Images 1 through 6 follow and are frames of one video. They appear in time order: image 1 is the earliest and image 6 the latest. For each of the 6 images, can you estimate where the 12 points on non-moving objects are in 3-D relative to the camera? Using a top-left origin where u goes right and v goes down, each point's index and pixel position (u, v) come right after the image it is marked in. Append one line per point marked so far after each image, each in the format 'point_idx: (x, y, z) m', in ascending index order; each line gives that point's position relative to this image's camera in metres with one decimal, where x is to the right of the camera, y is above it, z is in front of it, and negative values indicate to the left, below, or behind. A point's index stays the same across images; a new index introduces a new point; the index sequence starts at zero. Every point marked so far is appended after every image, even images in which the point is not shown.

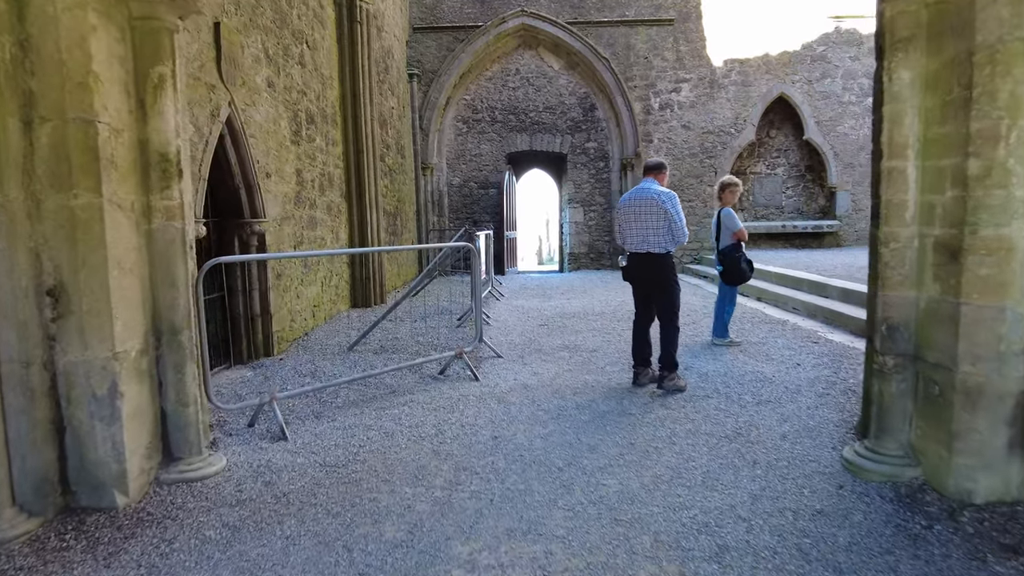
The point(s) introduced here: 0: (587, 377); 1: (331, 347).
0: (+0.4, -0.5, +3.8) m
1: (-1.4, -0.5, +4.9) m
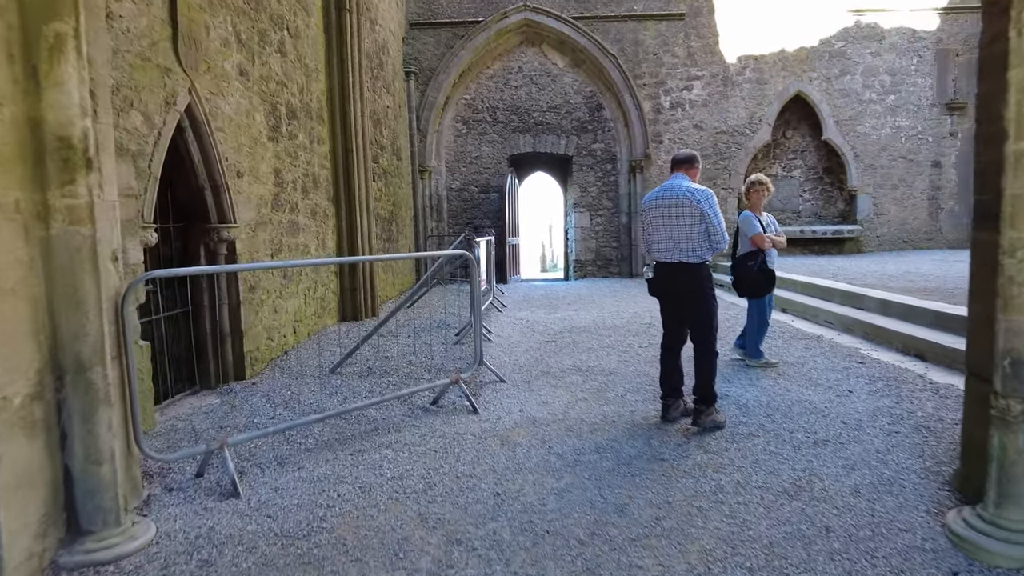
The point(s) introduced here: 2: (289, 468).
0: (+0.5, -0.6, +3.2) m
1: (-1.4, -0.6, +4.3) m
2: (-0.9, -0.7, +2.5) m
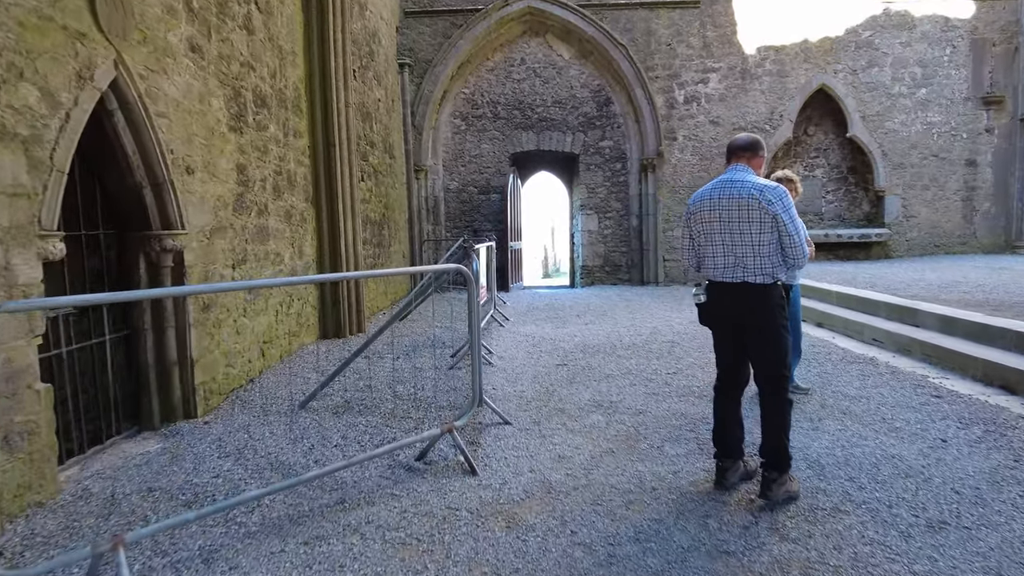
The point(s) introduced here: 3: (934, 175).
0: (+0.5, -0.7, +2.5) m
1: (-1.3, -0.7, +3.6) m
2: (-0.9, -0.8, +1.8) m
3: (+6.2, +1.6, +9.3) m
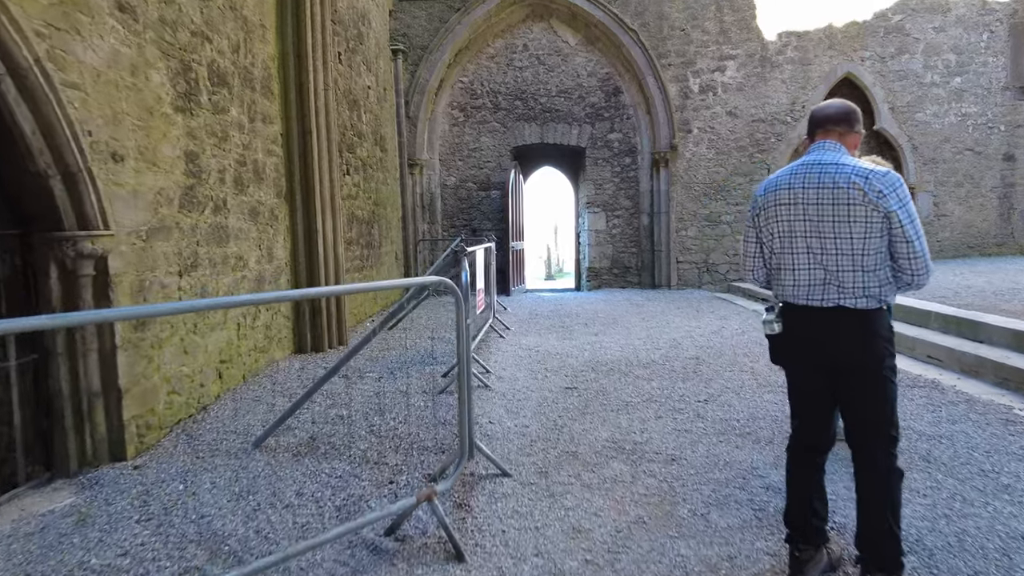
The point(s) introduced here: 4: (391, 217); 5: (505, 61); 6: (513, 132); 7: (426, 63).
0: (+0.5, -0.8, +1.9) m
1: (-1.3, -0.7, +3.0) m
2: (-0.9, -0.9, +1.2) m
3: (+6.2, +1.6, +8.6) m
4: (-1.5, +0.8, +7.6) m
5: (-0.1, +3.1, +8.7) m
6: (0.0, +2.1, +8.8) m
7: (-1.1, +3.0, +8.4) m
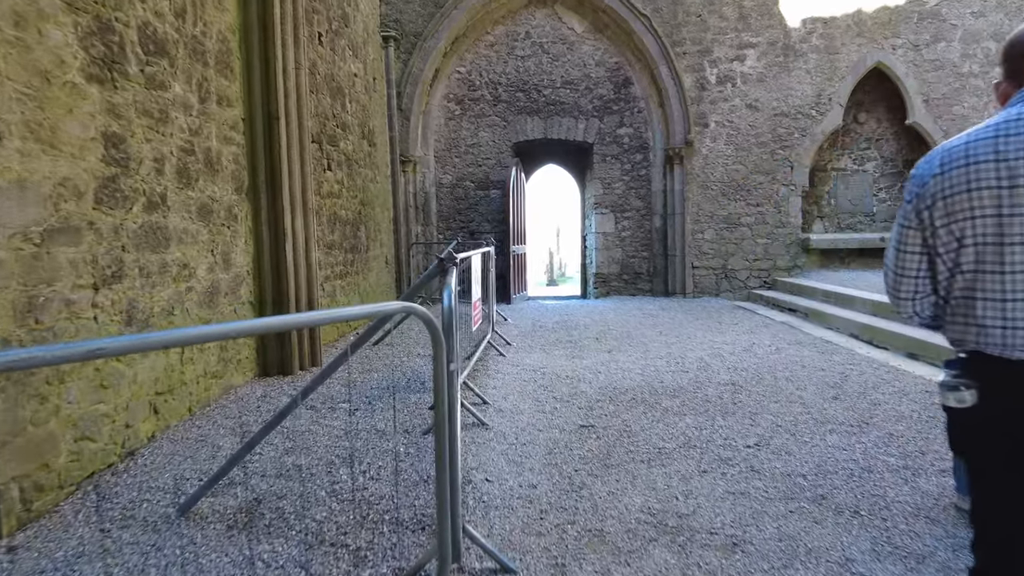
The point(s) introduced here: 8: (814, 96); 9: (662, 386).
0: (+0.5, -0.8, +1.2) m
1: (-1.3, -0.8, +2.3) m
2: (-0.9, -0.9, +0.5) m
3: (+6.2, +1.5, +7.9) m
4: (-1.4, +0.8, +6.9) m
5: (-0.1, +3.0, +8.1) m
6: (0.0, +2.1, +8.1) m
7: (-1.1, +2.9, +7.7) m
8: (+3.7, +2.4, +7.8) m
9: (+0.9, -0.6, +3.7) m
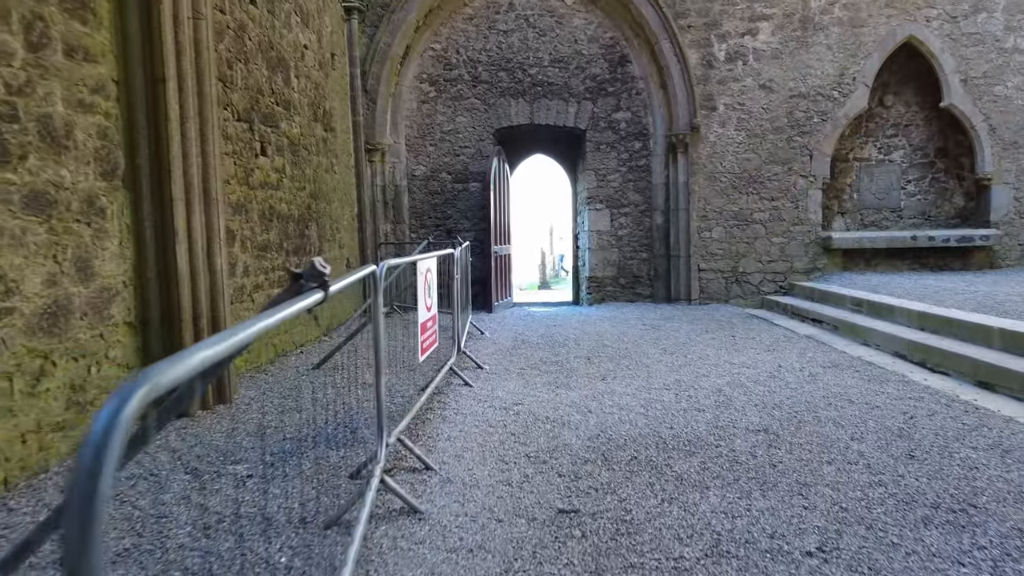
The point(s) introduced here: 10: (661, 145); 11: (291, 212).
0: (+0.3, -0.9, +0.2) m
1: (-1.5, -0.9, +1.4) m
2: (-1.0, -1.0, -0.4) m
3: (+6.0, +1.4, +7.0) m
4: (-1.6, +0.7, +6.0) m
5: (-0.3, +3.0, +7.1) m
6: (-0.2, +2.0, +7.1) m
7: (-1.3, +2.8, +6.8) m
8: (+3.5, +2.3, +6.8) m
9: (+0.7, -0.6, +2.8) m
10: (+1.7, +1.6, +7.0) m
11: (-1.7, +0.6, +4.9) m
